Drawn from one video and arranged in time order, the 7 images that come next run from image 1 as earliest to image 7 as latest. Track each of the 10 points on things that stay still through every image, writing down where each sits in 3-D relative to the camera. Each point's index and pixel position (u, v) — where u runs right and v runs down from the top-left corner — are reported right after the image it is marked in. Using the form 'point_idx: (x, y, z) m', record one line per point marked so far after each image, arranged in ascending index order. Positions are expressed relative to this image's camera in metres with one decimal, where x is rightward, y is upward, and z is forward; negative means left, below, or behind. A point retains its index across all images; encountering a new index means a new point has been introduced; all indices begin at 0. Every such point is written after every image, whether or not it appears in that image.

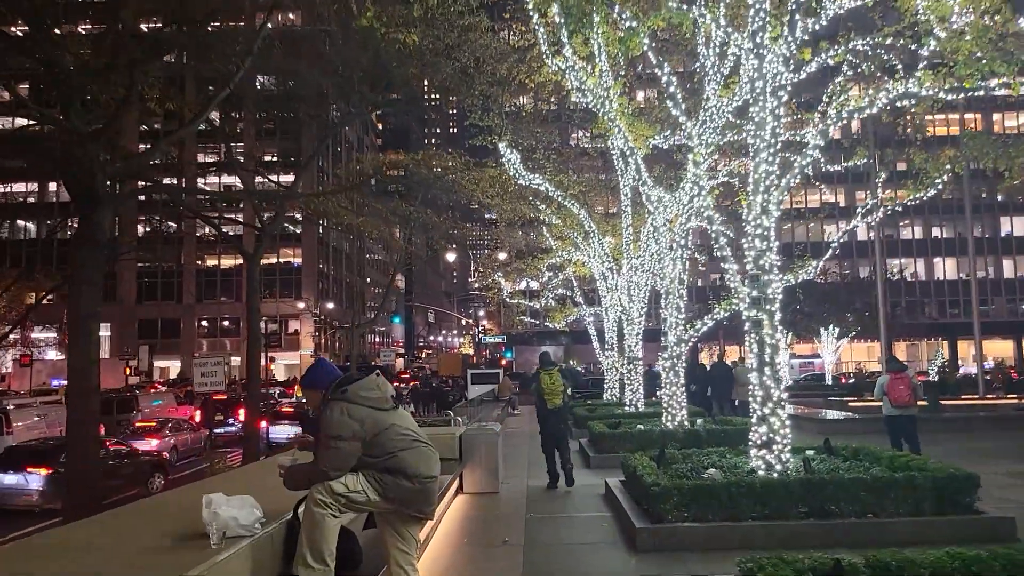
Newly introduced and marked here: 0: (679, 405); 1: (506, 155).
0: (+3.0, -2.1, +14.0) m
1: (-0.1, +3.4, +19.6) m
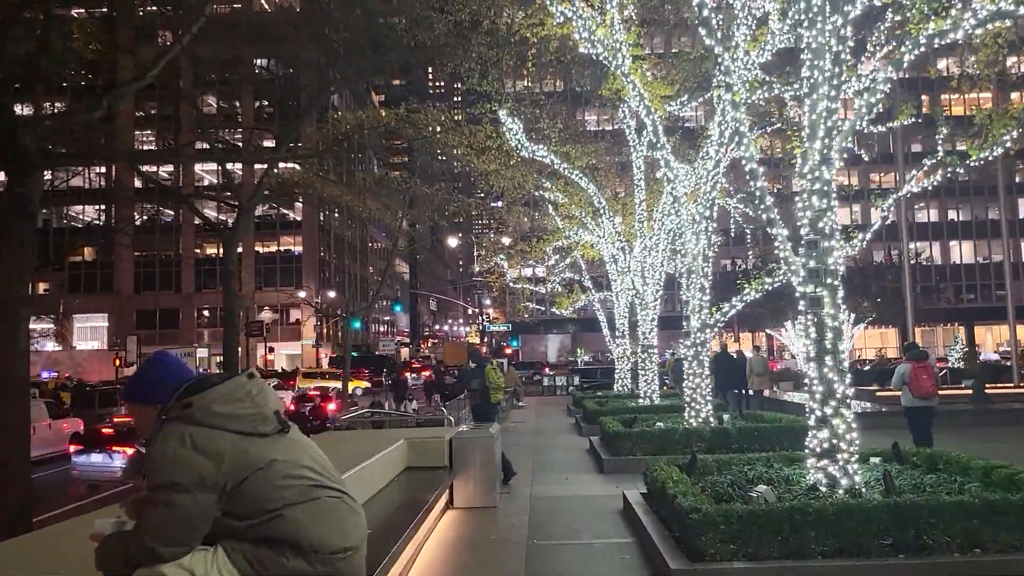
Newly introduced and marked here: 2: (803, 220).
0: (+3.1, -1.8, +12.3) m
1: (-0.1, +3.8, +17.8) m
2: (+2.7, +0.6, +7.1) m
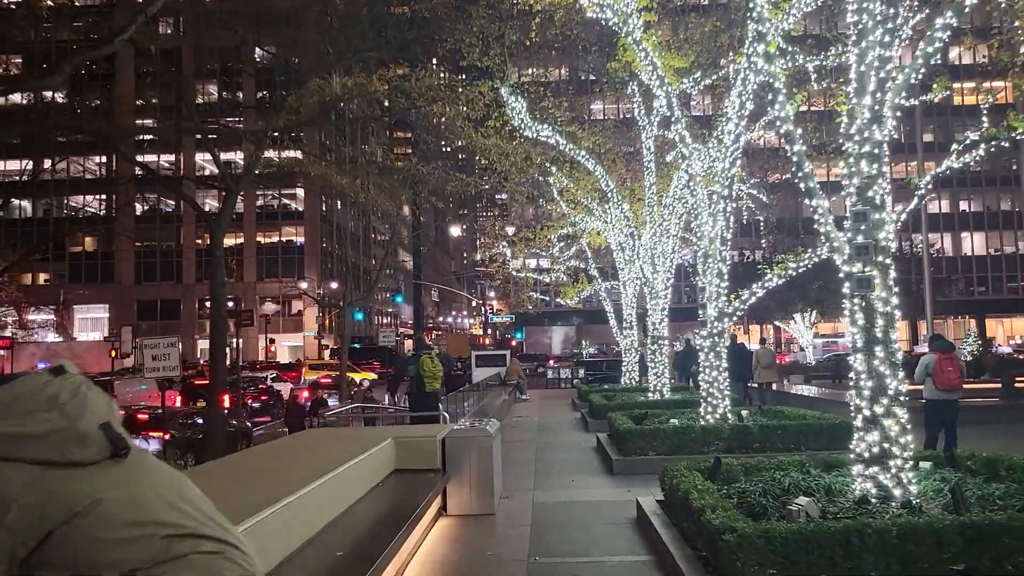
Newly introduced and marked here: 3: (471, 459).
0: (+3.1, -1.5, +11.3) m
1: (0.0, +4.0, +16.8) m
2: (+2.7, +0.8, +6.2) m
3: (-0.4, -1.8, +8.1) m
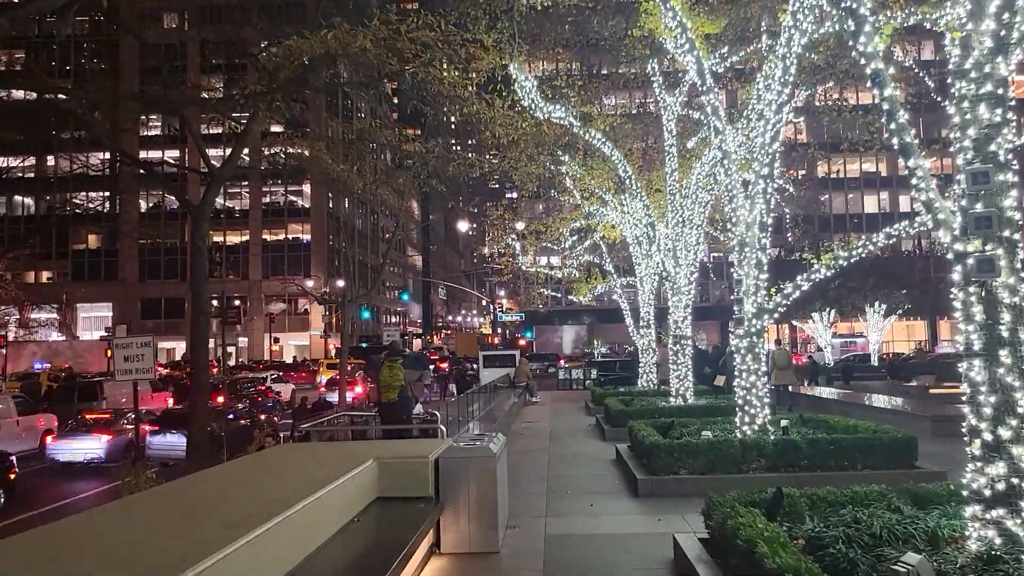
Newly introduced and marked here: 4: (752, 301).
0: (+3.2, -1.5, +9.9) m
1: (+0.2, +4.1, +15.4) m
2: (+2.7, +0.9, +4.7) m
3: (-0.4, -1.7, +6.7) m
4: (+3.1, -0.2, +10.0) m
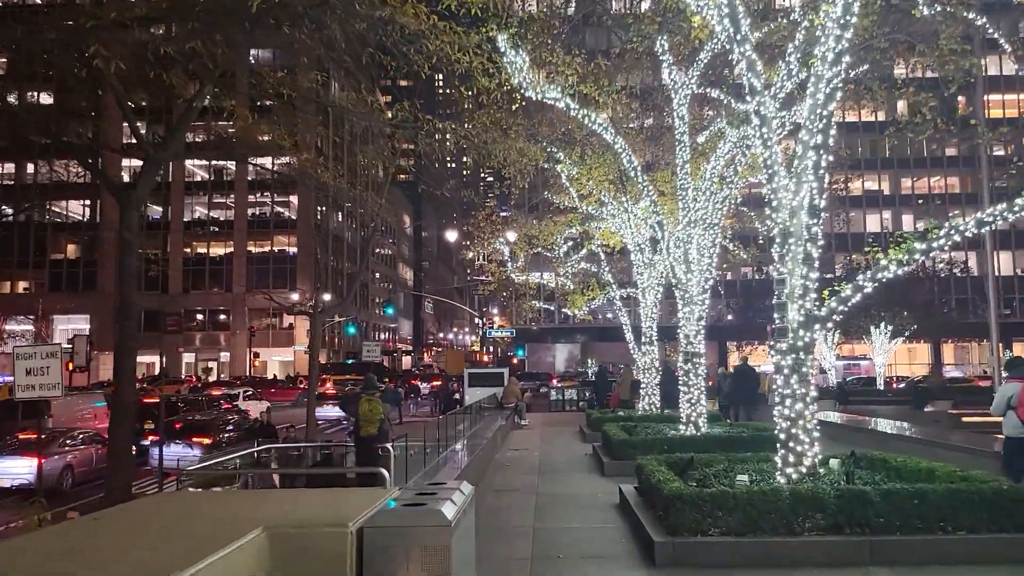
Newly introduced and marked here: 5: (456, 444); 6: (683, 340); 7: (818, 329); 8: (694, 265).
0: (+3.0, -1.5, +7.7) m
1: (0.0, +4.0, +13.3) m
2: (+2.6, +1.0, +2.6) m
3: (-0.6, -1.6, +4.5) m
4: (+2.9, -0.2, +7.8) m
5: (-0.9, -2.7, +13.4) m
6: (+3.2, -1.0, +14.8) m
7: (+3.1, -0.4, +7.9) m
8: (+3.4, +0.4, +14.3) m
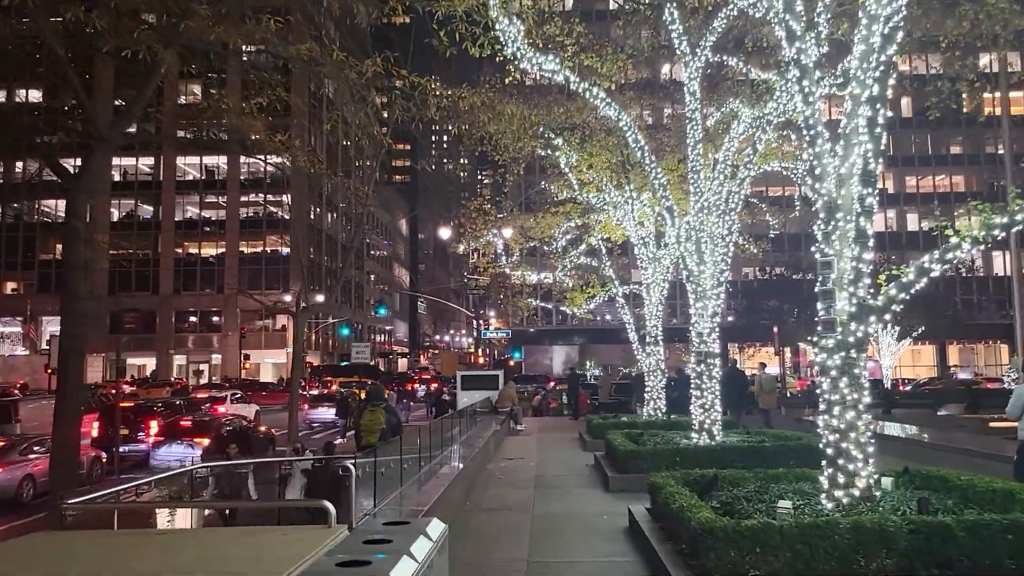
0: (+2.9, -1.3, +6.3) m
1: (-0.1, +4.1, +12.0) m
2: (+2.5, +1.1, +1.2) m
3: (-0.6, -1.4, +3.1) m
4: (+2.8, 0.0, +6.4) m
5: (-1.0, -2.6, +12.1) m
6: (+3.1, -0.9, +13.5) m
7: (+3.0, -0.3, +6.6) m
8: (+3.3, +0.5, +13.0) m
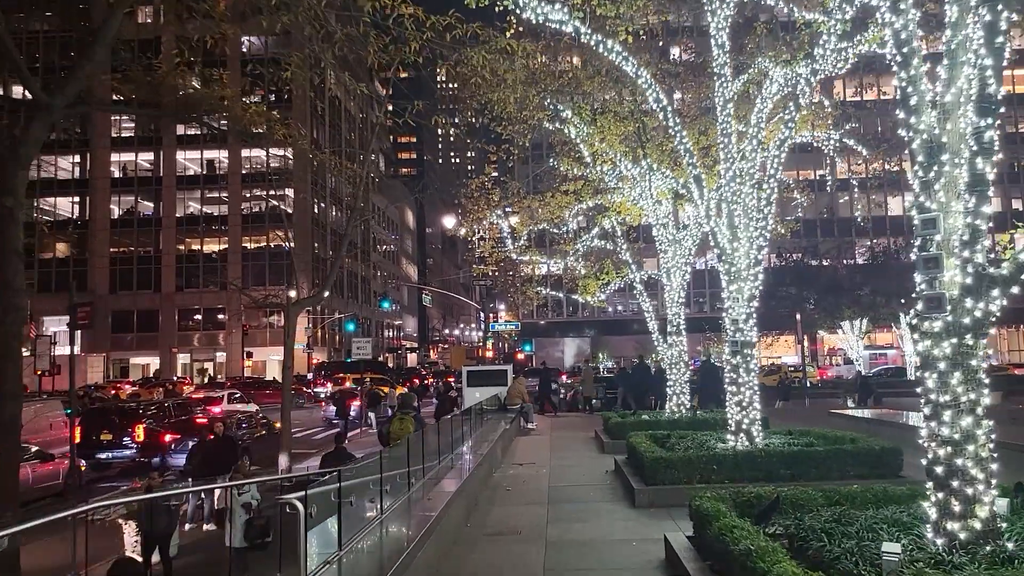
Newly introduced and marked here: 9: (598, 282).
0: (+2.9, -1.1, +4.8) m
1: (-0.1, +4.4, +10.4) m
2: (+2.4, +1.3, -0.4) m
3: (-0.6, -1.3, +1.6) m
4: (+2.8, +0.2, +4.9) m
5: (-0.9, -2.4, +10.5) m
6: (+3.2, -0.6, +11.9) m
7: (+3.0, 0.0, +5.0) m
8: (+3.4, +0.8, +11.4) m
9: (+2.2, +0.1, +19.7) m
